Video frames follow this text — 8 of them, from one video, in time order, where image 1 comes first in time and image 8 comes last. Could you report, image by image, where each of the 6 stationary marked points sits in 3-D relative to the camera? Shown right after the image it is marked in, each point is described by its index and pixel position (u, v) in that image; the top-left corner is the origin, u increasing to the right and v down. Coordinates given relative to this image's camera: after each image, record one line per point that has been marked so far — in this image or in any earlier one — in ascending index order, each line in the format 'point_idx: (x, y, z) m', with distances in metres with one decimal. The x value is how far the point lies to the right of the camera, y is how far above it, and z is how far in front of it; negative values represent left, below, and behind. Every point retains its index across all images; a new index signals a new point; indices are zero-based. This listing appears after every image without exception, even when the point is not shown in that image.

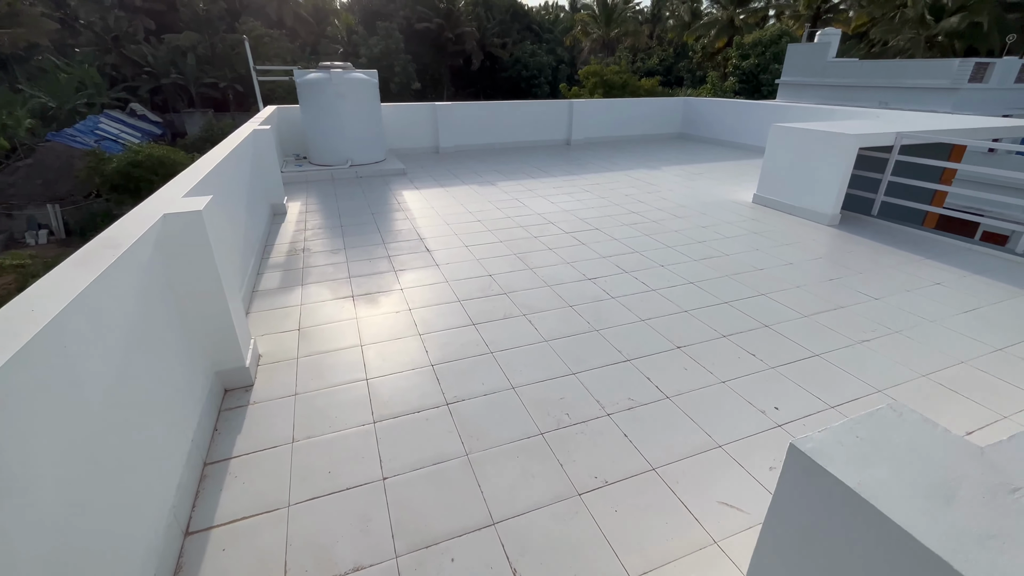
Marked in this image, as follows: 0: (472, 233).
0: (-0.4, +0.5, +4.4) m
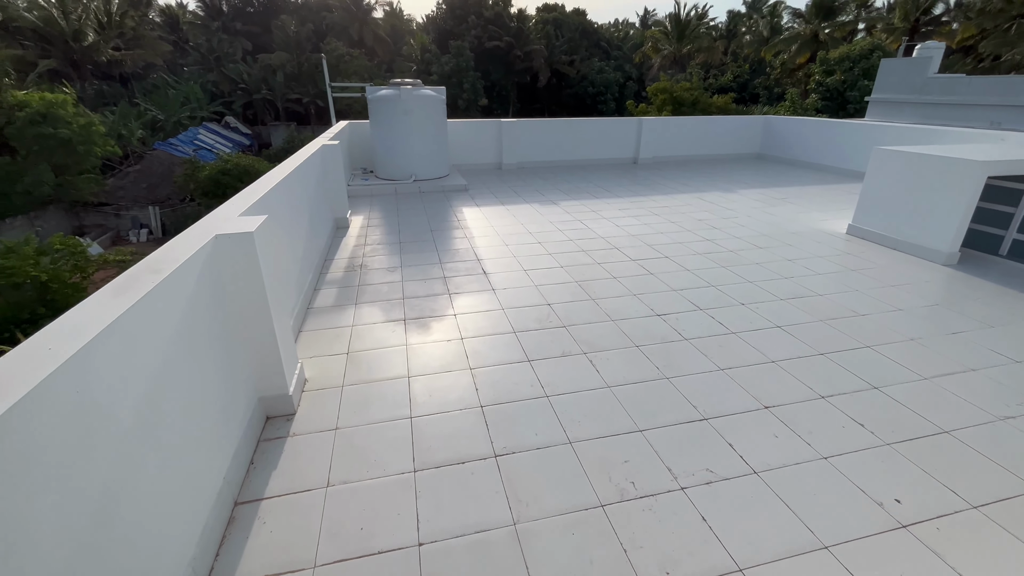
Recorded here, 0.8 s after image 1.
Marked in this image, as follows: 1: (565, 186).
0: (+0.2, +0.3, +4.2) m
1: (+0.9, +1.6, +7.2) m
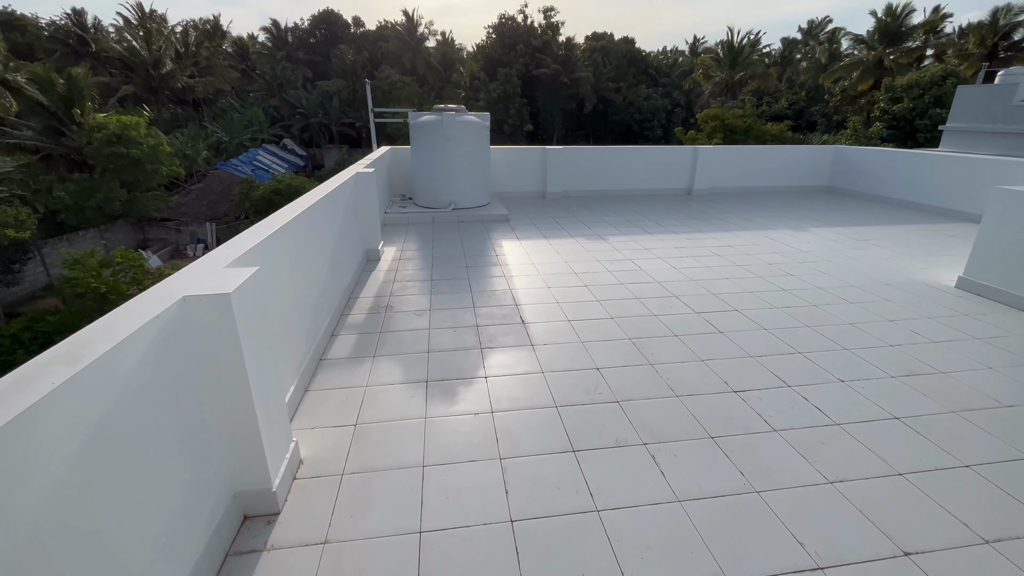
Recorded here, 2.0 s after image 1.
0: (+0.5, -0.1, +3.7) m
1: (+1.5, +1.0, +6.7) m
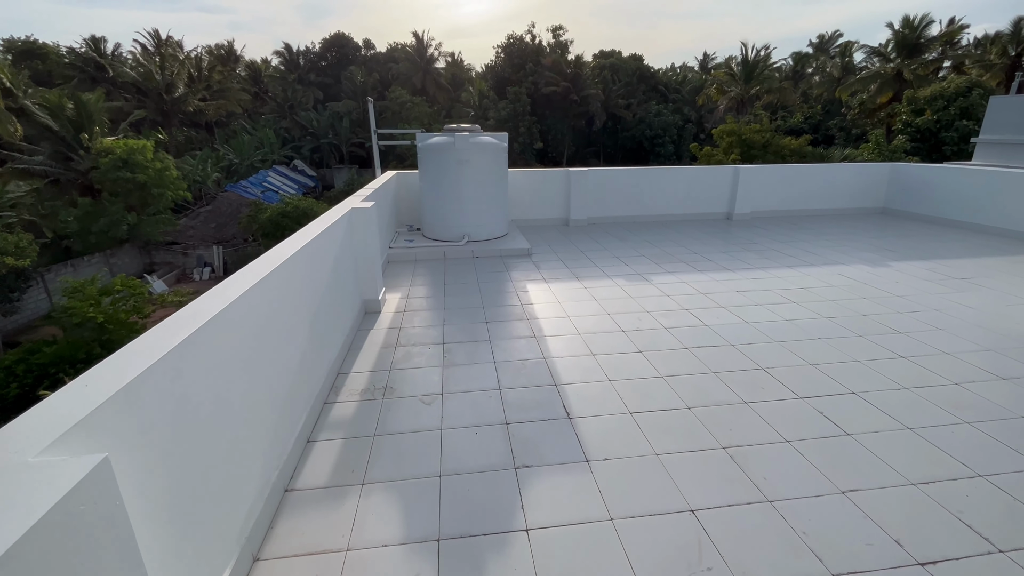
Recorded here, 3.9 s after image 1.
0: (+0.7, -0.5, +2.8) m
1: (+1.8, +0.5, +5.8) m
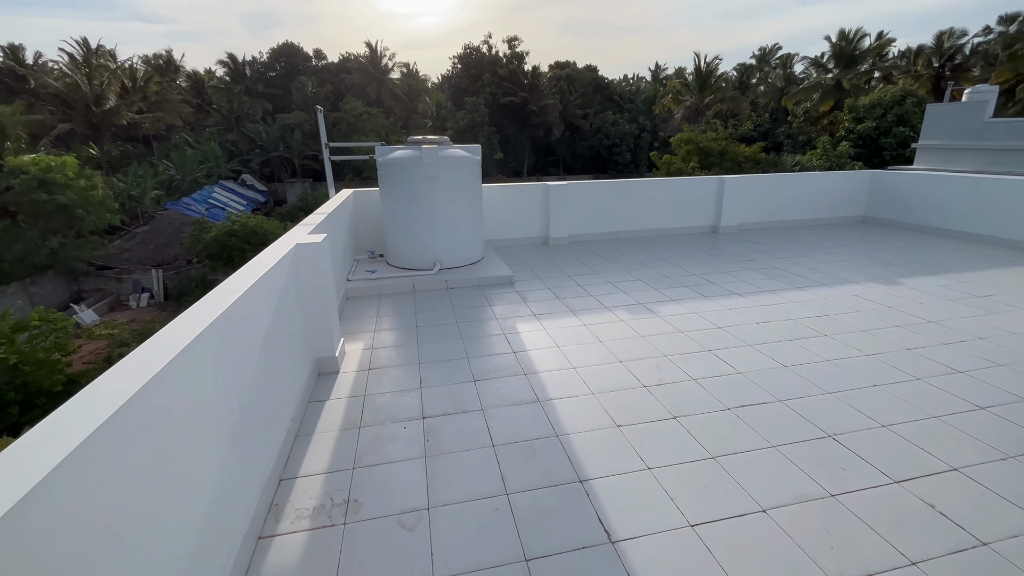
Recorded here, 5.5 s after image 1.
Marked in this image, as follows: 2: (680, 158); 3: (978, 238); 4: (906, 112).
0: (+0.8, -0.8, +2.1) m
1: (+1.5, +0.2, +5.3) m
2: (+7.0, +5.4, +19.0) m
3: (+6.3, +0.7, +6.2) m
4: (+14.8, +6.6, +17.1) m
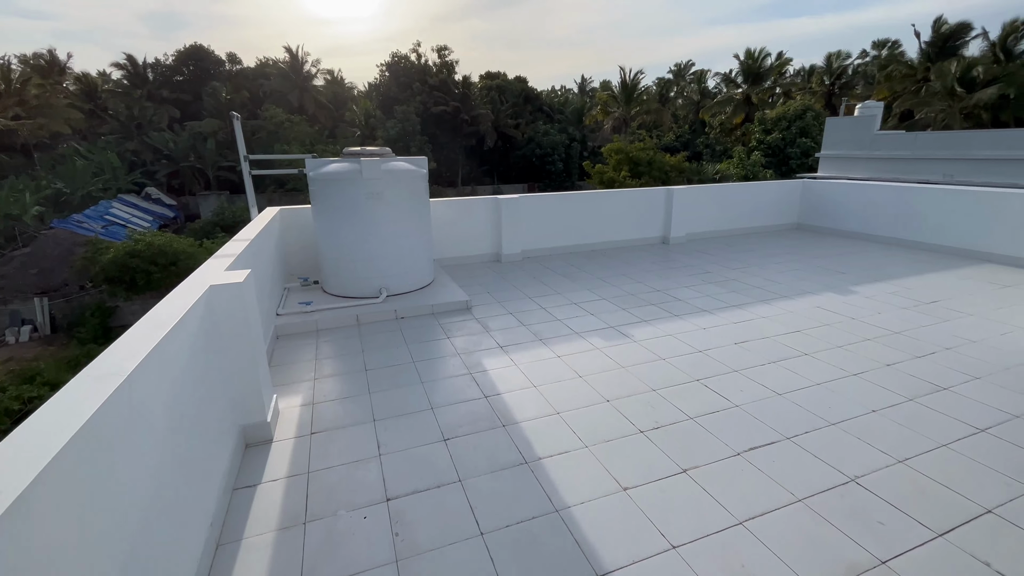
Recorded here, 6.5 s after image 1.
0: (+0.8, -1.0, +1.8) m
1: (+1.1, 0.0, +5.1) m
2: (+4.4, +5.1, +19.5) m
3: (+5.6, +0.7, +6.6) m
4: (+12.3, +6.6, +18.7) m
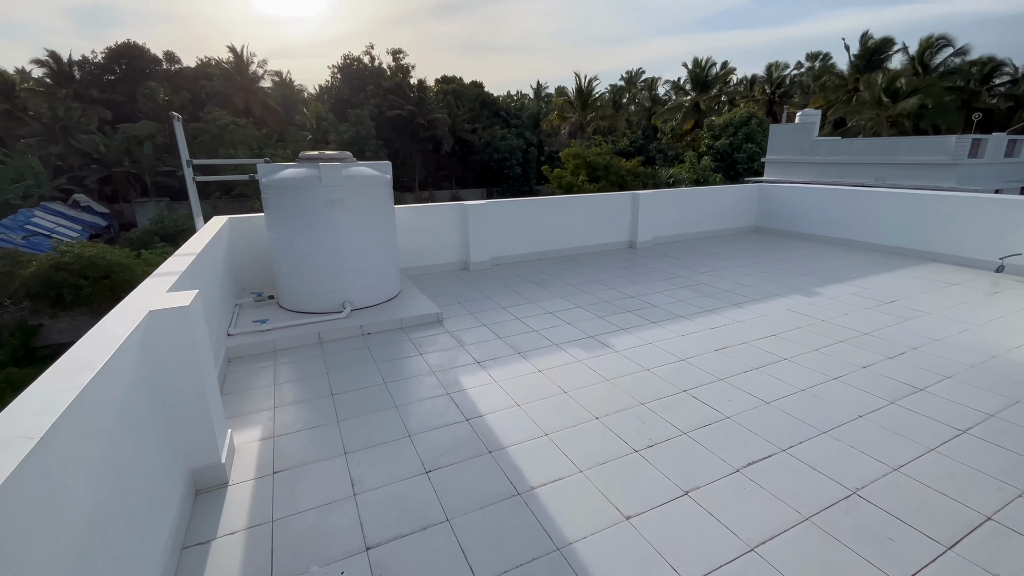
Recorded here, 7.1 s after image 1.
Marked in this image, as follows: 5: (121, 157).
0: (+0.8, -1.0, +1.7) m
1: (+0.7, -0.1, +5.0) m
2: (+2.7, +5.0, +19.7) m
3: (+5.1, +0.7, +6.9) m
4: (+10.6, +6.7, +19.6) m
5: (-16.4, +5.5, +19.2) m
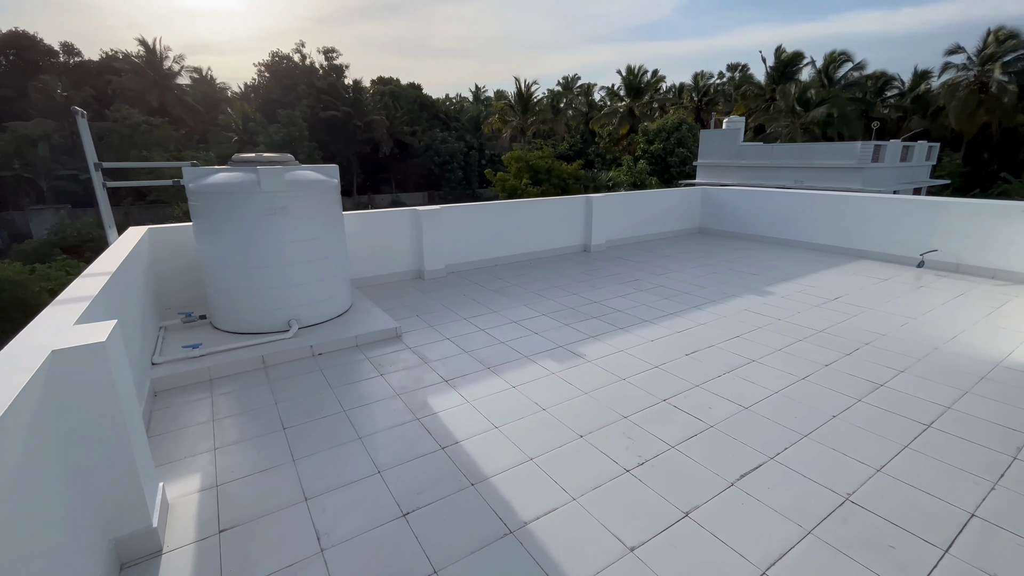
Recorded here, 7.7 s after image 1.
0: (+0.8, -1.1, +1.6) m
1: (+0.3, -0.1, +4.8) m
2: (+0.4, +4.8, +19.7) m
3: (+4.4, +0.7, +7.3) m
4: (+8.2, +6.8, +20.5) m
5: (-18.5, +4.7, +16.9) m
